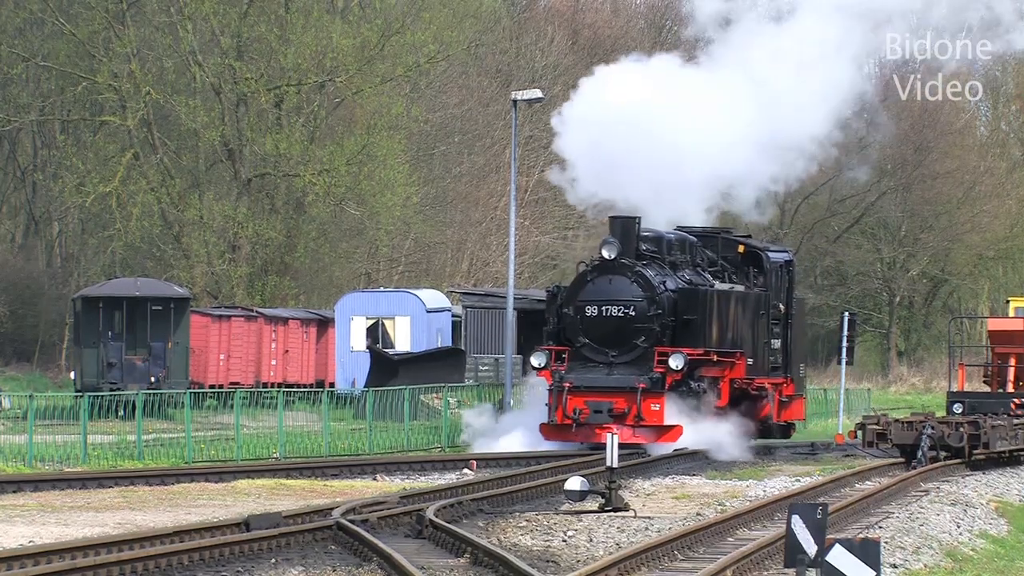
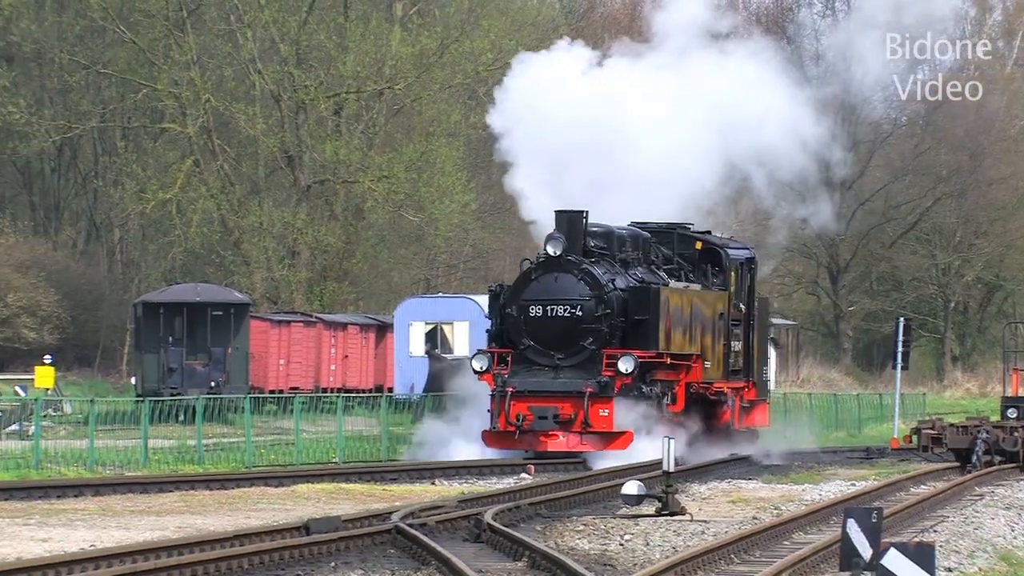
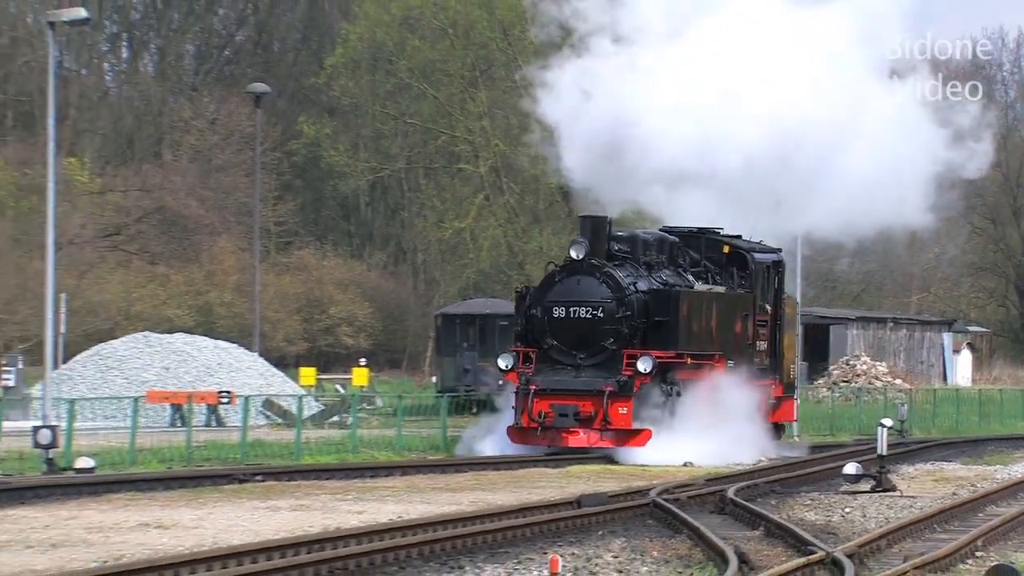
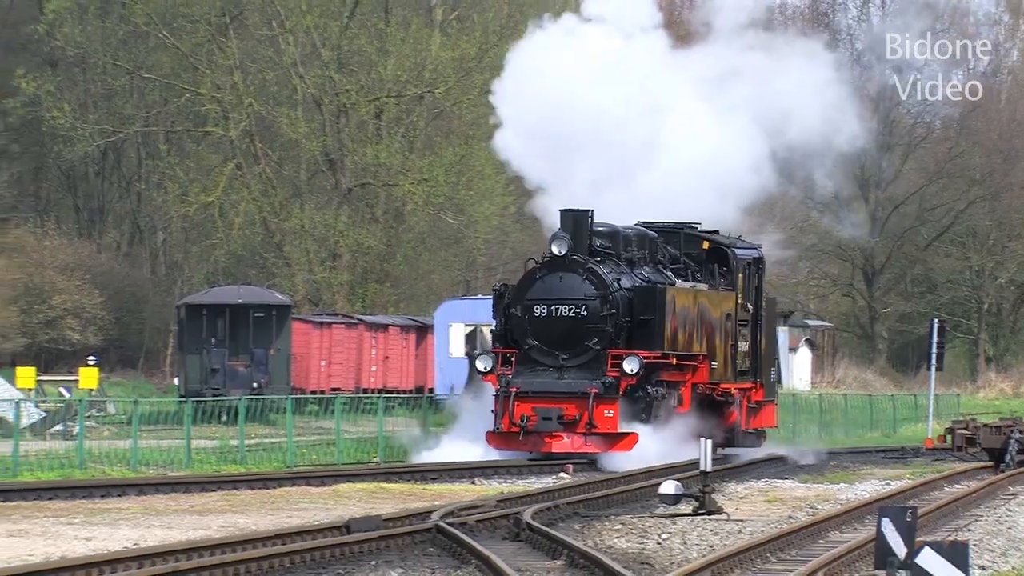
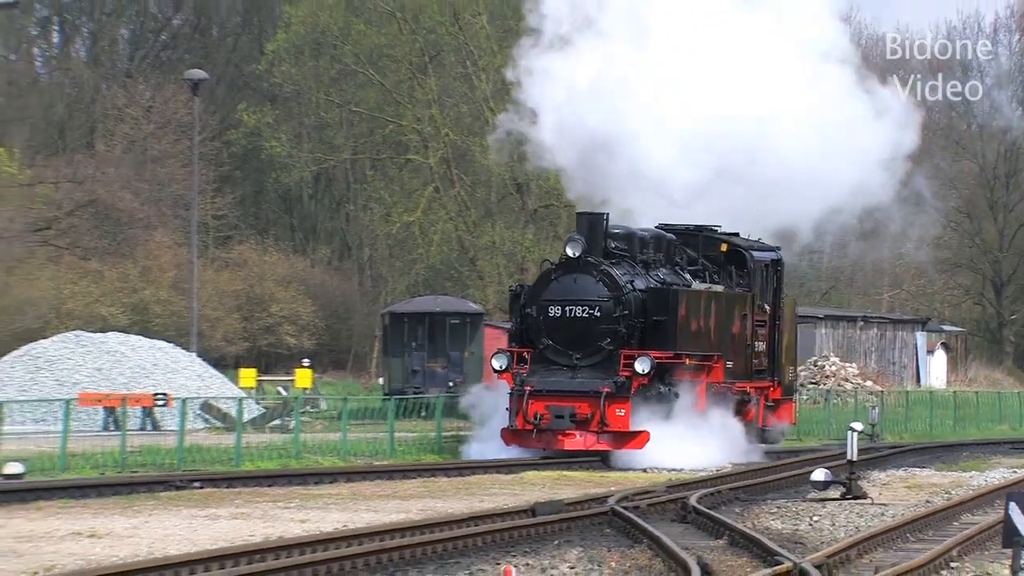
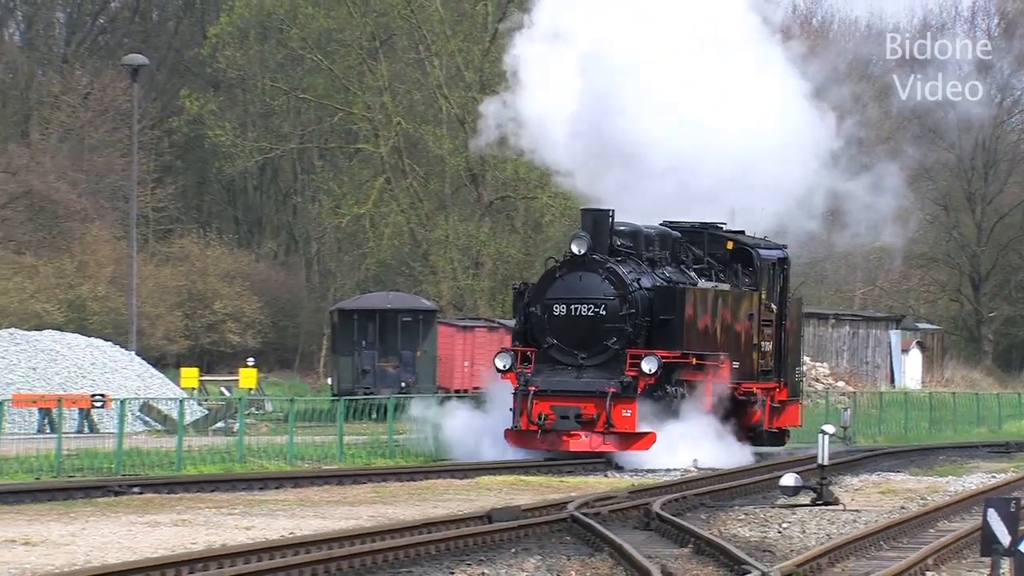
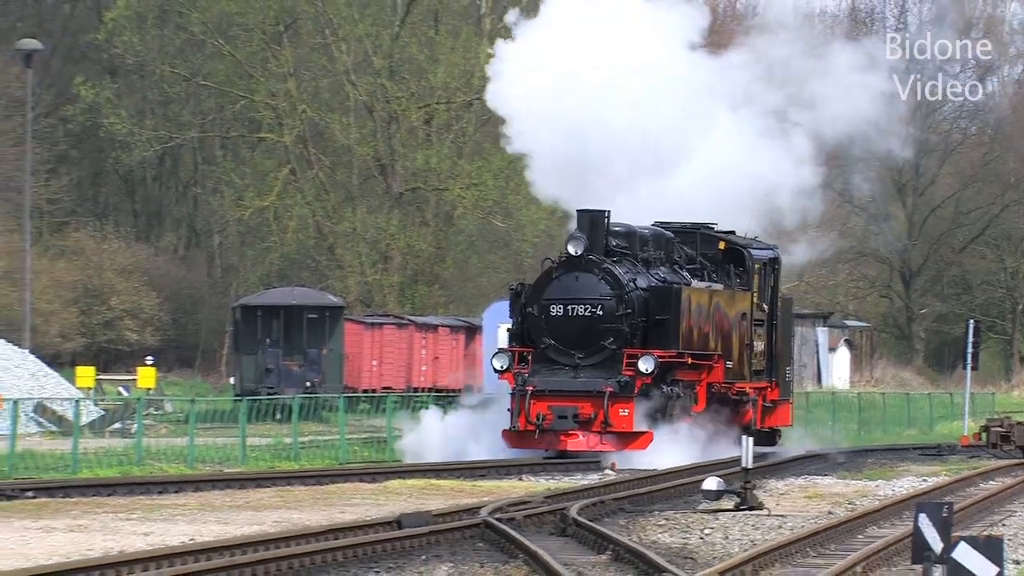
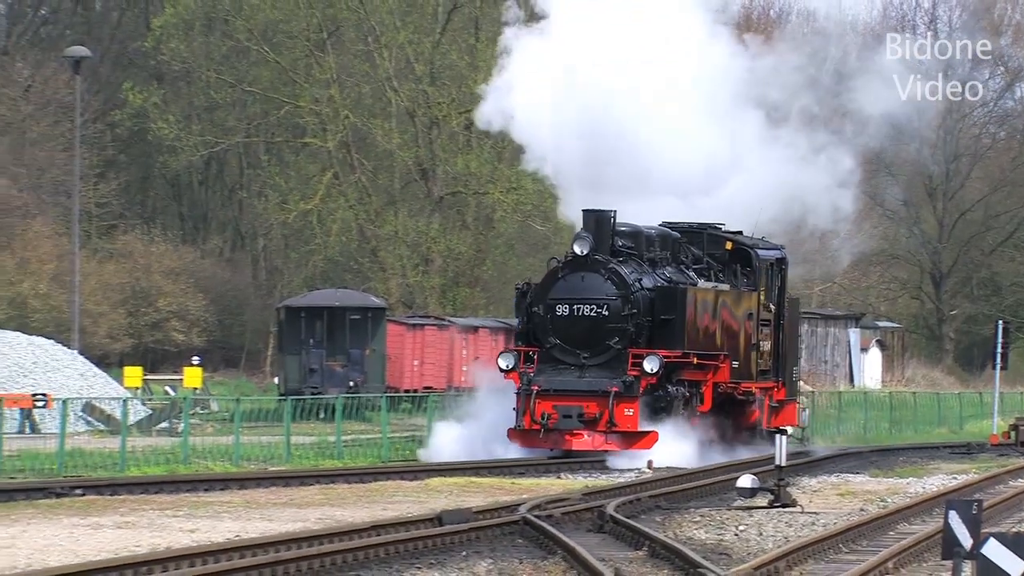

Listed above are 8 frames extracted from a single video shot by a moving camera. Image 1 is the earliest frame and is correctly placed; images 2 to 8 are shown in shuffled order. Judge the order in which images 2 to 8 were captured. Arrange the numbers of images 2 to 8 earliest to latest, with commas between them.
2, 4, 7, 8, 6, 5, 3
